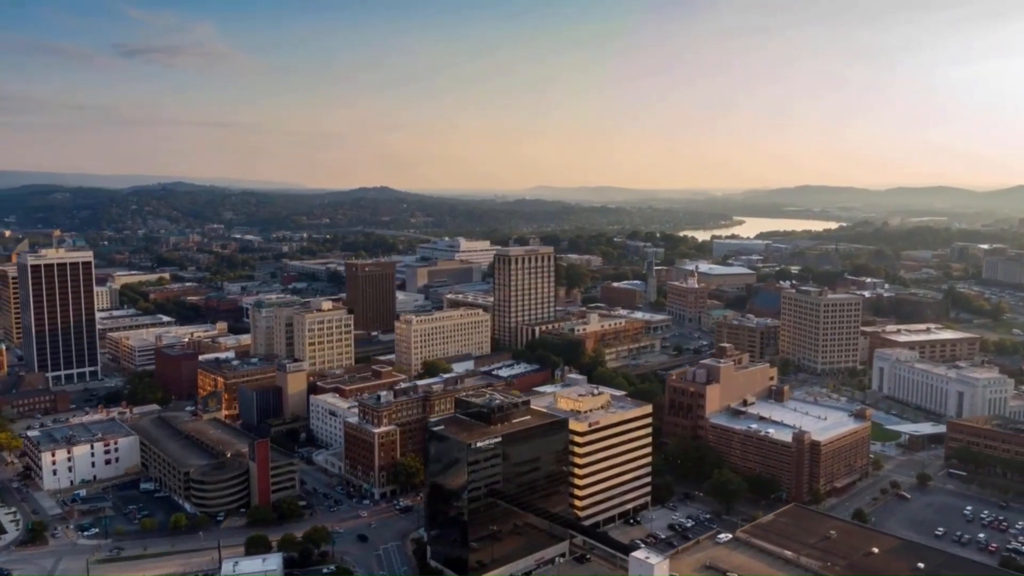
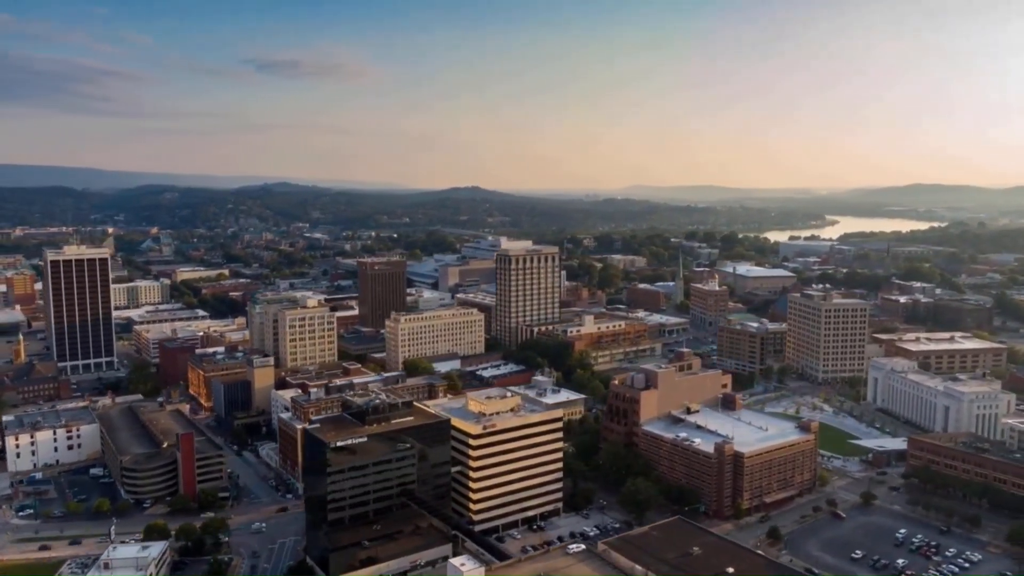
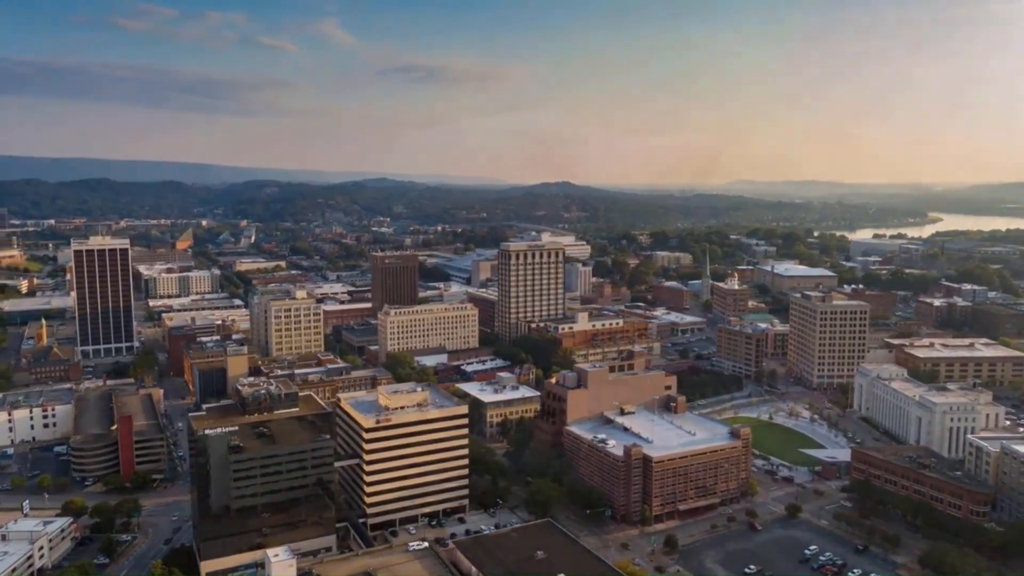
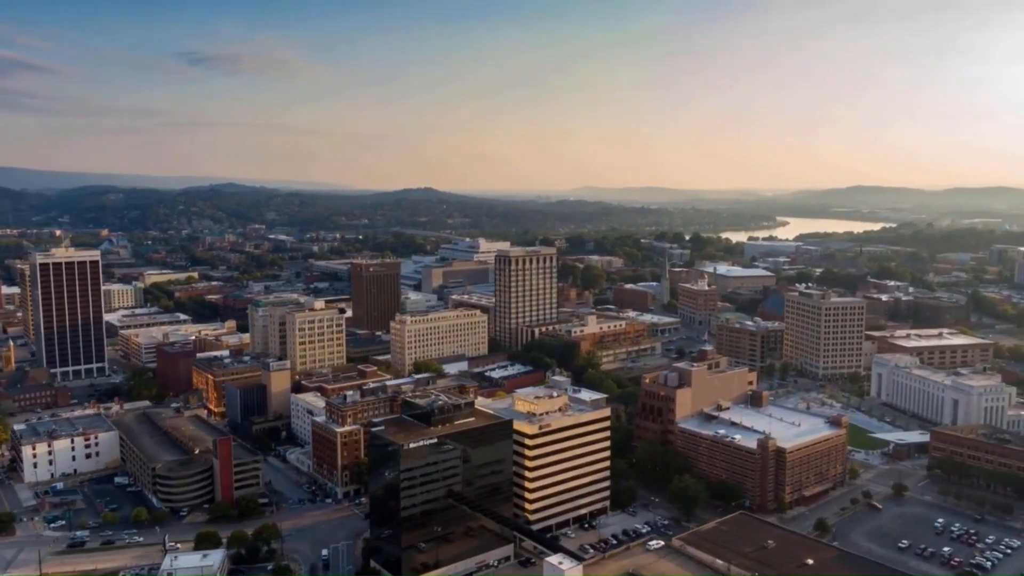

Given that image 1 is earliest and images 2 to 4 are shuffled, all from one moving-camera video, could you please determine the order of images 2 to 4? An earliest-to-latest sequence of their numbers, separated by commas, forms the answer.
4, 2, 3
